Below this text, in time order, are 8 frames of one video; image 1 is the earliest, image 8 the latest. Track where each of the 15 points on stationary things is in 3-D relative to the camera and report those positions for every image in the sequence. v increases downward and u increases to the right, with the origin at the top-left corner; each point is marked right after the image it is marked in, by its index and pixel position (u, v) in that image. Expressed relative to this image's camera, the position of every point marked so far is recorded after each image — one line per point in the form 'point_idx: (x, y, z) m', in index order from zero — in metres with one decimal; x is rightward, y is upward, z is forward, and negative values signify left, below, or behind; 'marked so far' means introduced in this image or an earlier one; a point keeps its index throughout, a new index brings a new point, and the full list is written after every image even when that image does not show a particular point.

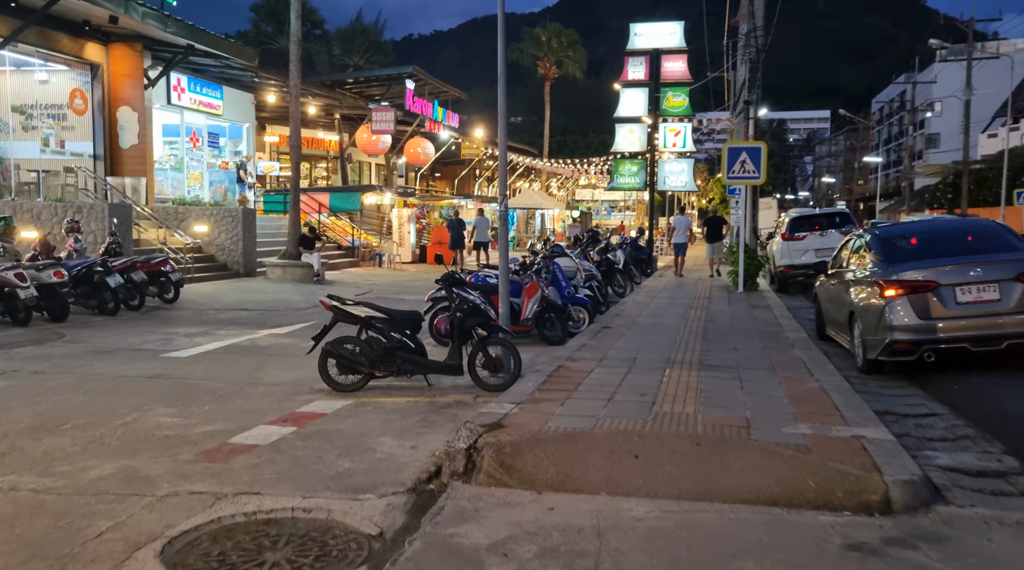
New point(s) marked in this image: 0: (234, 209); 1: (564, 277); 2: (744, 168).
0: (-5.7, +1.6, +19.0) m
1: (+0.6, +0.1, +11.7) m
2: (+4.0, +2.0, +16.1) m
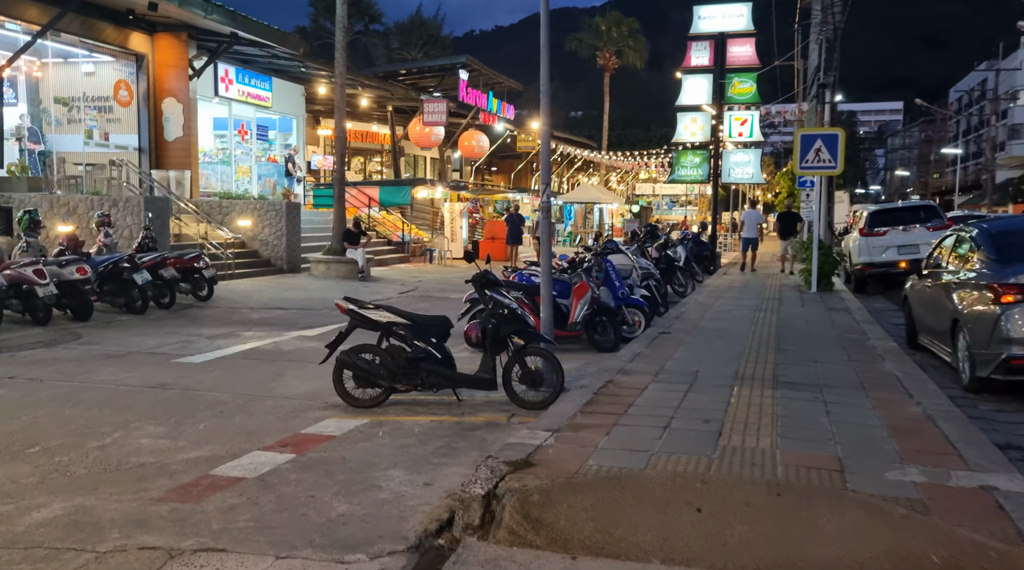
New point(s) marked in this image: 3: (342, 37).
0: (-4.6, +1.6, +18.3) m
1: (+1.2, +0.1, +10.6) m
2: (+4.9, +2.0, +14.8) m
3: (-3.4, +5.0, +18.5) m
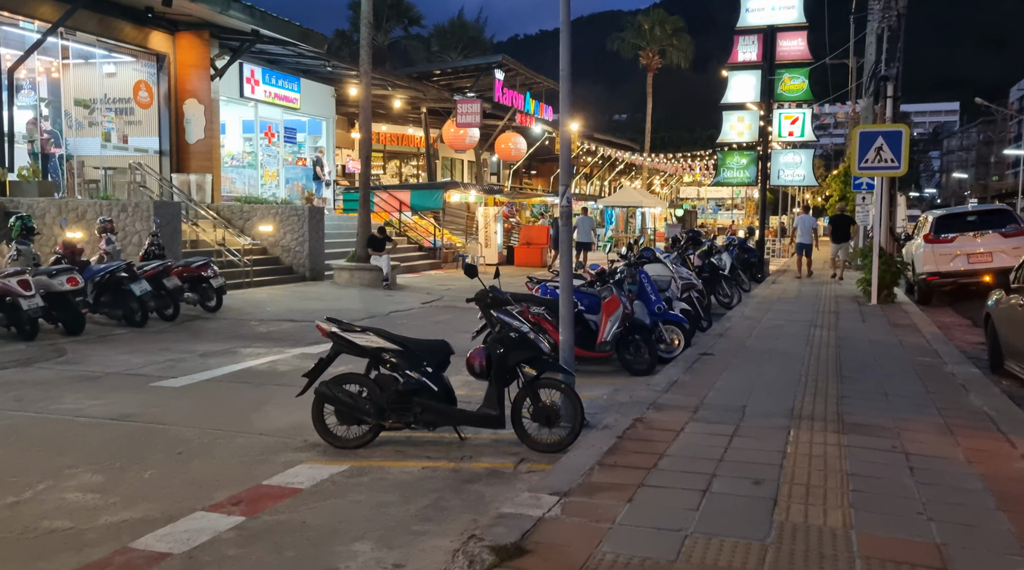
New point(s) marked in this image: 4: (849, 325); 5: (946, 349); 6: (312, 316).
0: (-4.0, +1.5, +17.5) m
1: (+1.4, 0.0, +9.5) m
2: (+5.3, +1.9, +13.5) m
3: (-2.8, +4.8, +17.7) m
4: (+4.2, -0.5, +11.5) m
5: (+4.4, -0.7, +9.4) m
6: (-2.8, -0.4, +12.9) m
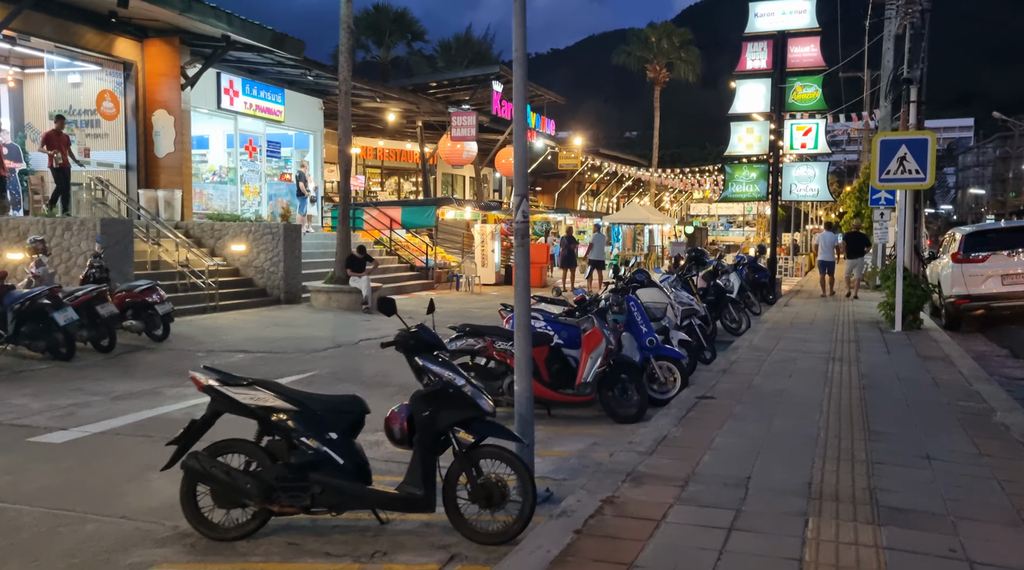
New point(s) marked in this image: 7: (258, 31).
0: (-4.2, +1.1, +16.2) m
1: (+1.2, -0.3, +8.2) m
2: (+5.1, +1.5, +12.1) m
3: (-3.0, +4.4, +16.5) m
4: (+3.9, -0.8, +10.1) m
5: (+4.1, -0.9, +8.0) m
6: (-3.0, -0.8, +11.6) m
7: (-4.6, +4.6, +16.8) m
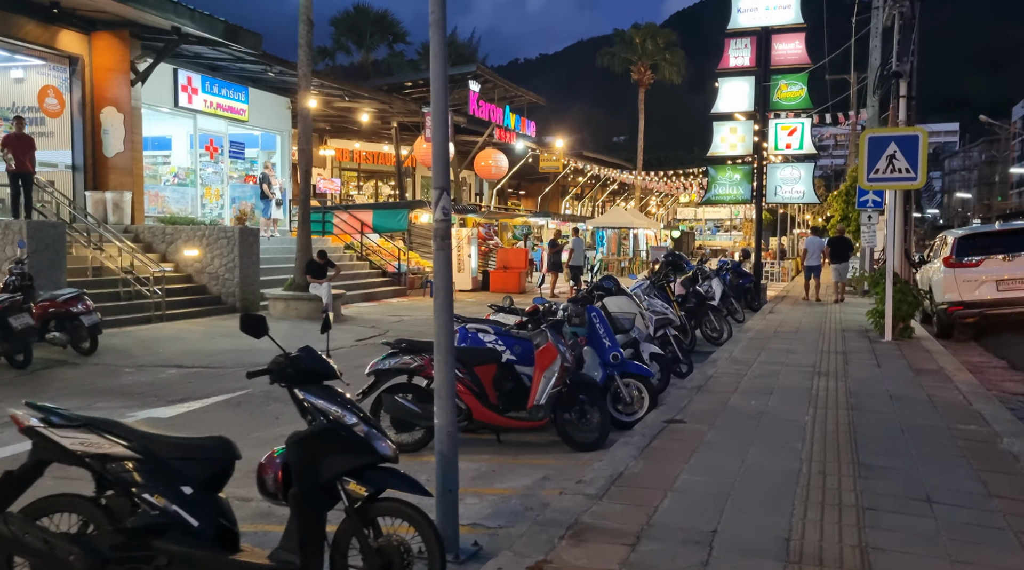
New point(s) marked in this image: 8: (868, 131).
0: (-4.7, +0.9, +15.3) m
1: (+0.7, -0.4, +7.3) m
2: (+4.6, +1.5, +11.3) m
3: (-3.5, +4.3, +15.6) m
4: (+3.5, -0.9, +9.2) m
5: (+3.7, -1.0, +7.2) m
6: (-3.5, -0.9, +10.6) m
7: (-5.2, +4.5, +15.9) m
8: (+4.4, +1.9, +11.5) m
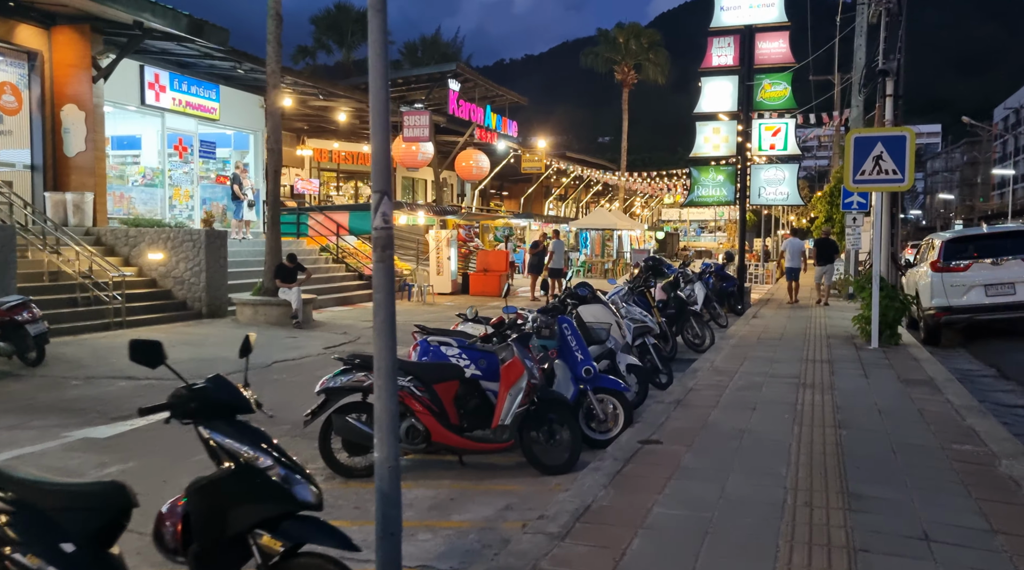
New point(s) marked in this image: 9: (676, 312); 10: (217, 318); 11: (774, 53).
0: (-5.1, +0.9, +14.7) m
1: (+0.5, -0.4, +6.8) m
2: (+4.3, +1.4, +10.9) m
3: (-3.9, +4.2, +15.0) m
4: (+3.2, -0.9, +8.8) m
5: (+3.5, -1.1, +6.8) m
6: (-3.8, -0.9, +10.1) m
7: (-5.5, +4.4, +15.3) m
8: (+4.1, +1.8, +11.1) m
9: (+2.2, -0.4, +12.3) m
10: (-4.8, -0.5, +15.0) m
11: (+5.5, +4.9, +19.4) m
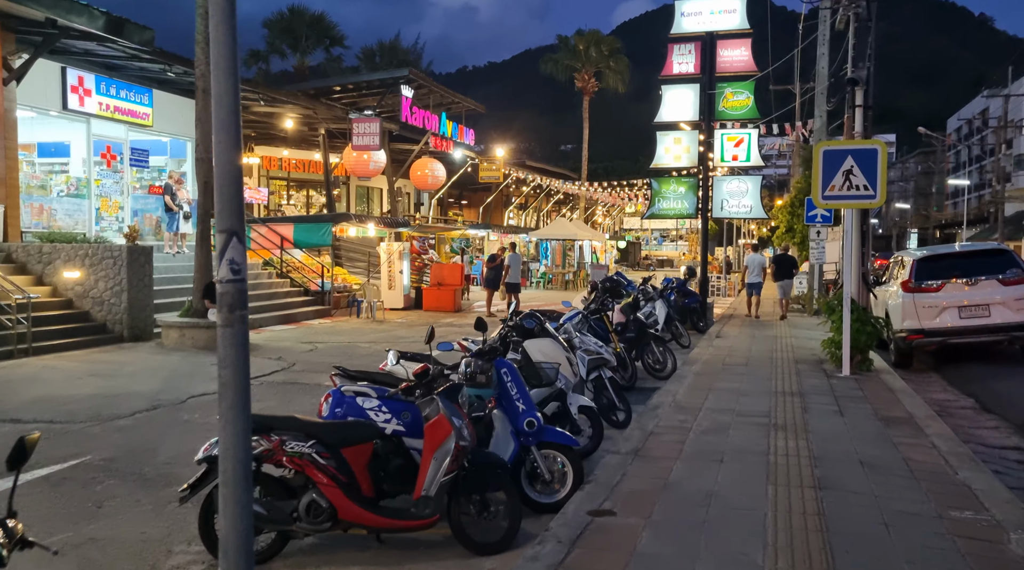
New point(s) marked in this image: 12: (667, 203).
0: (-5.8, +0.6, +13.5) m
1: (0.0, -0.7, +5.8) m
2: (+3.7, +1.1, +10.1) m
3: (-4.7, +3.9, +13.9) m
4: (+2.7, -1.2, +7.9) m
5: (+3.0, -1.3, +5.9) m
6: (-4.4, -1.2, +8.9) m
7: (-6.3, +4.1, +14.2) m
8: (+3.5, +1.6, +10.3) m
9: (+1.5, -0.6, +11.4) m
10: (-5.6, -0.8, +13.8) m
11: (+4.5, +4.5, +18.6) m
12: (+3.2, +1.7, +19.2) m
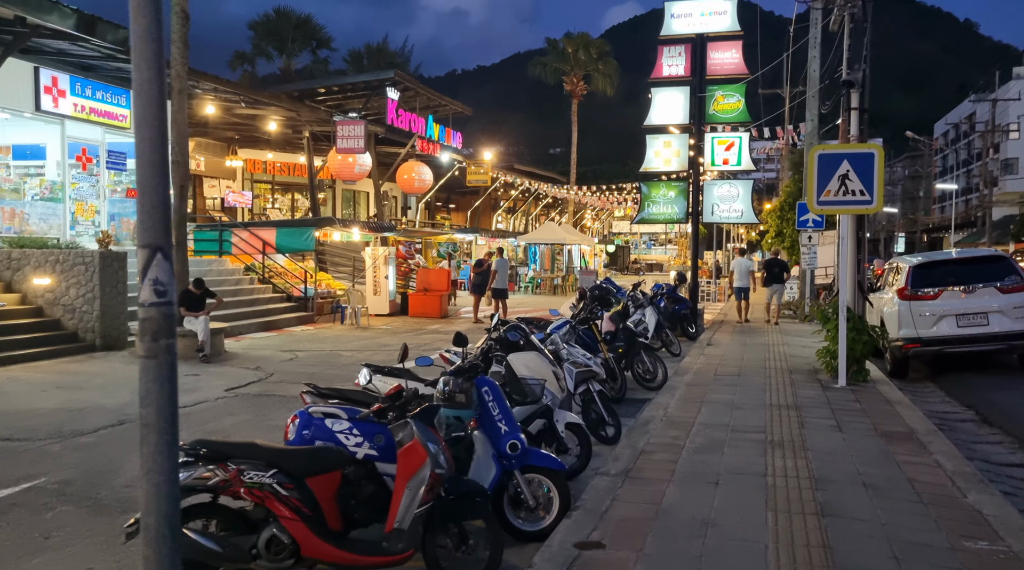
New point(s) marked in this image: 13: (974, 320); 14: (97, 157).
0: (-6.0, +0.5, +13.1) m
1: (-0.1, -0.8, +5.4) m
2: (+3.5, +1.0, +9.7) m
3: (-4.9, +3.8, +13.5) m
4: (+2.5, -1.3, +7.6) m
5: (+2.9, -1.4, +5.5) m
6: (-4.5, -1.3, +8.5) m
7: (-6.5, +4.0, +13.7) m
8: (+3.3, +1.5, +10.0) m
9: (+1.3, -0.7, +11.0) m
10: (-5.8, -0.9, +13.4) m
11: (+4.3, +4.4, +18.3) m
12: (+2.9, +1.6, +18.9) m
13: (+5.7, -0.5, +11.3) m
14: (-8.2, +2.5, +18.2) m
